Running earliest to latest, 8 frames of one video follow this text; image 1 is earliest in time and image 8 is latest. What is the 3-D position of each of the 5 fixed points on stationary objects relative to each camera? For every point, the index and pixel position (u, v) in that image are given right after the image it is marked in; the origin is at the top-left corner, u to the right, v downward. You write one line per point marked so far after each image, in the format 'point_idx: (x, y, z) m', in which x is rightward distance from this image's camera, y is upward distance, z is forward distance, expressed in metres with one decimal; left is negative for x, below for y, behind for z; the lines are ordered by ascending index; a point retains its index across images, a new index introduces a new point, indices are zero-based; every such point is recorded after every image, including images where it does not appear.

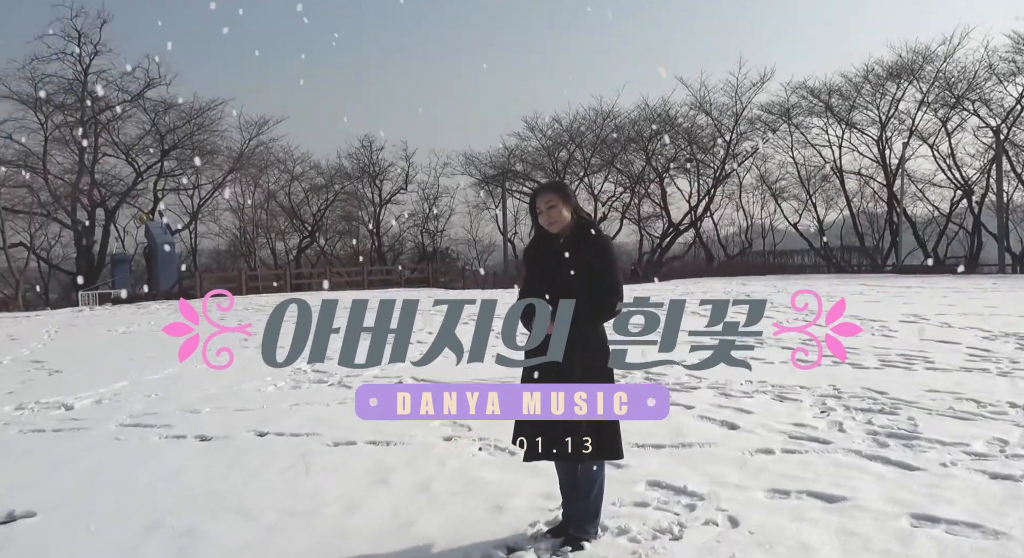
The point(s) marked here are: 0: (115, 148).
0: (-9.8, +3.2, +17.9) m
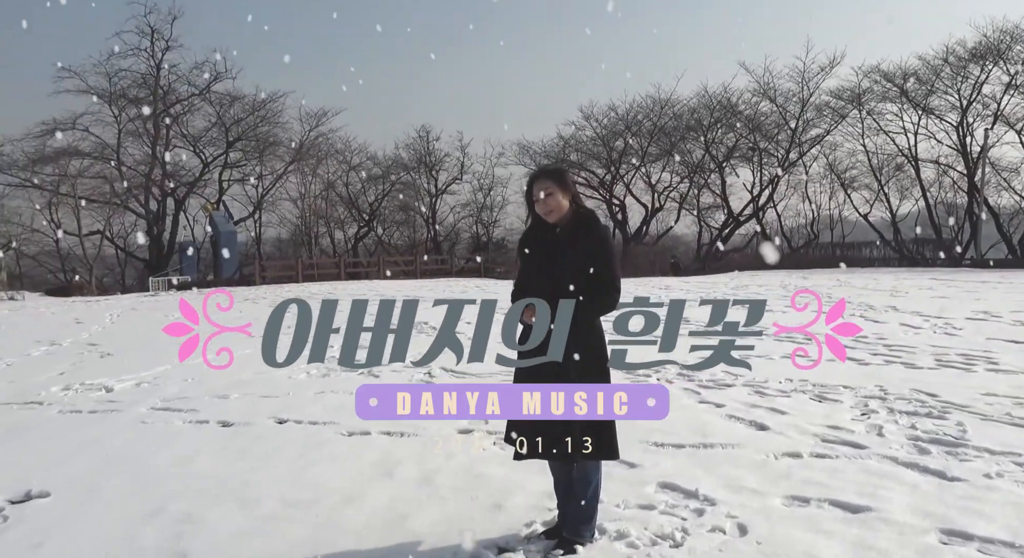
0: (-8.4, +3.6, +18.6) m
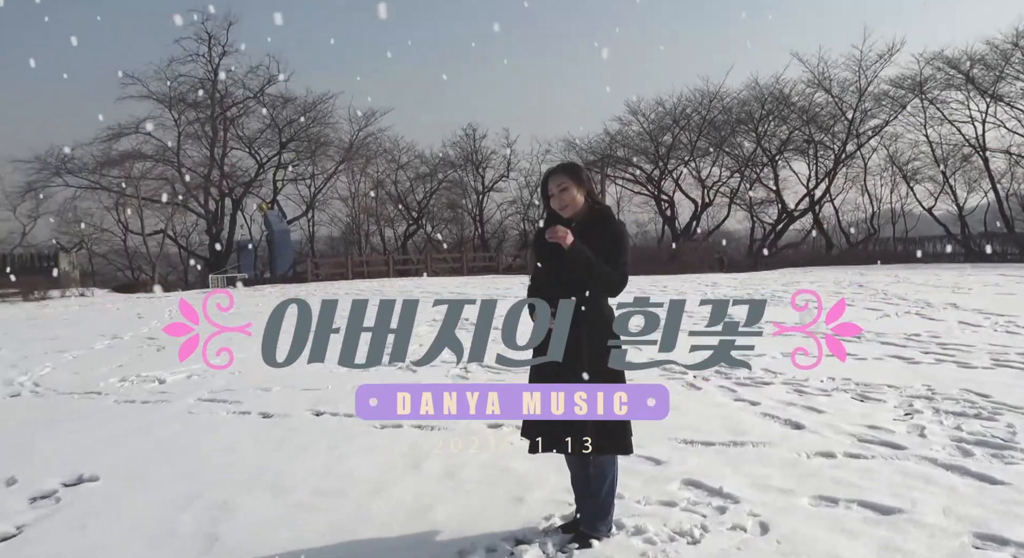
0: (-7.2, +3.6, +19.2) m
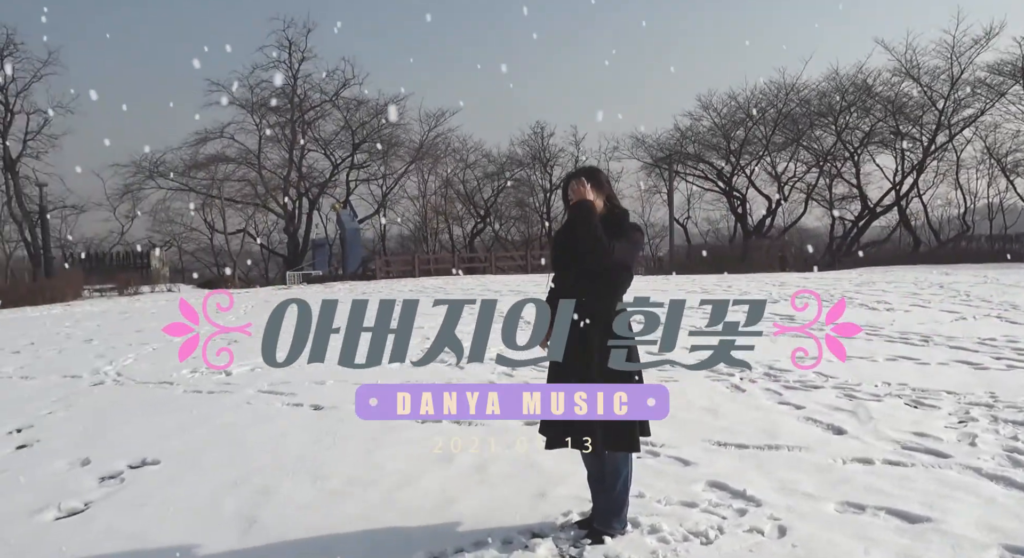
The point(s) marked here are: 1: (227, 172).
0: (-5.4, +3.7, +20.0) m
1: (-7.2, +2.7, +18.4) m
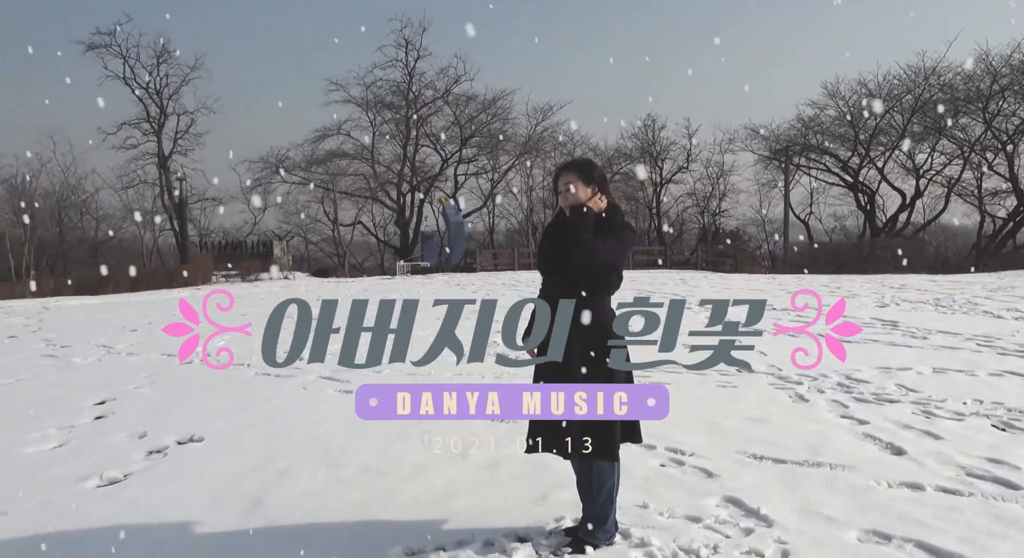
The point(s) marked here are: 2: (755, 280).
0: (-2.4, +4.0, +20.6) m
1: (-4.5, +3.0, +19.4) m
2: (+4.8, 0.0, +14.5) m
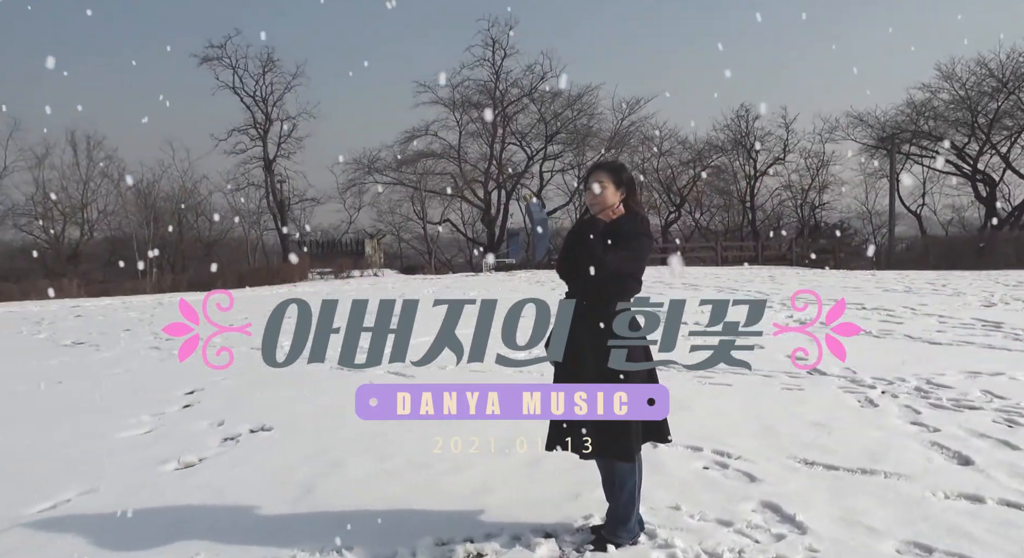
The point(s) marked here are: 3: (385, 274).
0: (+0.1, +4.1, +20.9) m
1: (-2.1, +3.1, +19.9) m
2: (+6.4, 0.0, +13.8) m
3: (-3.2, +0.2, +18.8) m
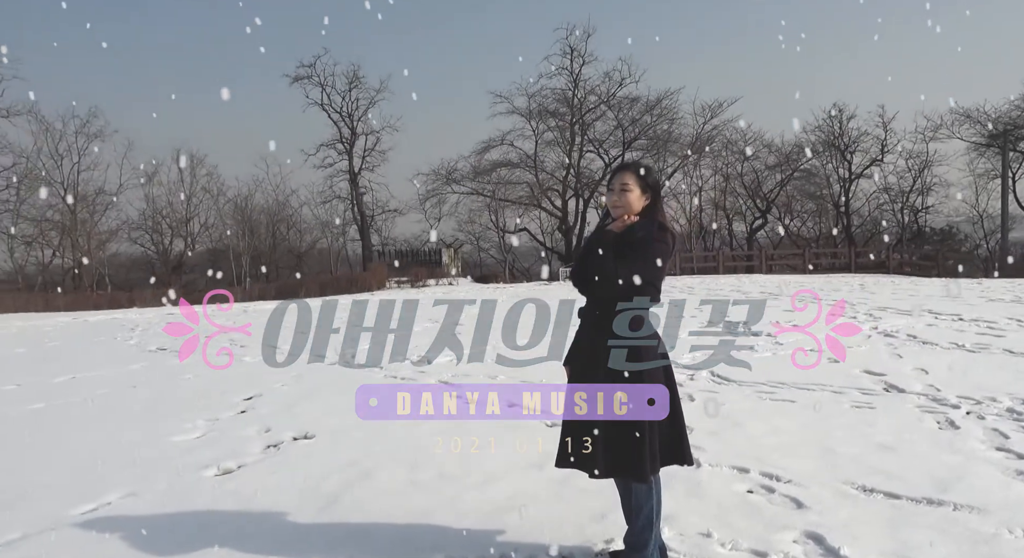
0: (+2.3, +3.8, +20.6) m
1: (0.0, +2.8, +19.9) m
2: (+7.7, -0.1, +12.8) m
3: (-1.2, -0.1, +18.9) m
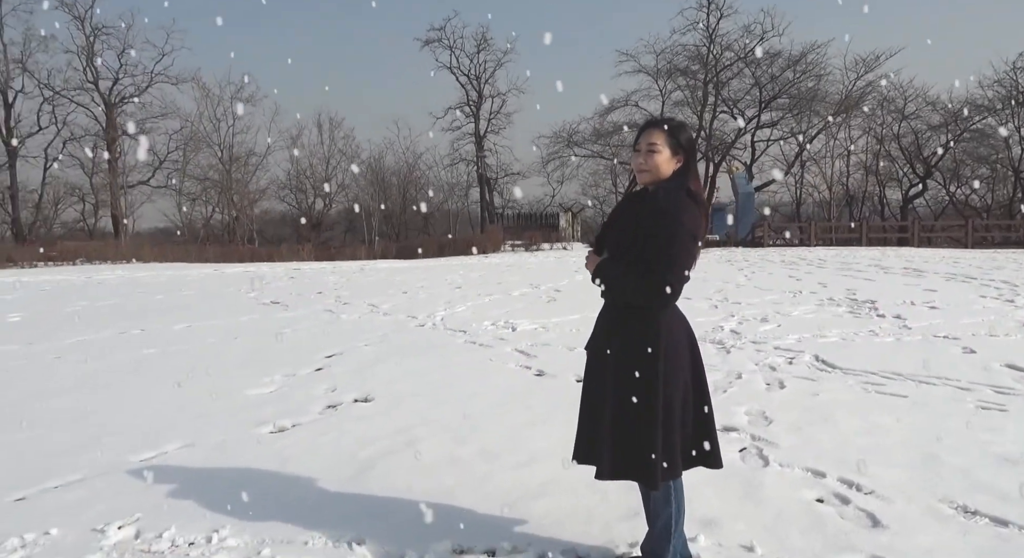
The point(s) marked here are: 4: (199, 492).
0: (+5.8, +4.6, +19.3) m
1: (+3.3, +3.7, +19.1) m
2: (+9.4, +0.2, +10.8) m
3: (+1.9, +0.8, +18.5) m
4: (-1.7, -1.2, +4.0) m
